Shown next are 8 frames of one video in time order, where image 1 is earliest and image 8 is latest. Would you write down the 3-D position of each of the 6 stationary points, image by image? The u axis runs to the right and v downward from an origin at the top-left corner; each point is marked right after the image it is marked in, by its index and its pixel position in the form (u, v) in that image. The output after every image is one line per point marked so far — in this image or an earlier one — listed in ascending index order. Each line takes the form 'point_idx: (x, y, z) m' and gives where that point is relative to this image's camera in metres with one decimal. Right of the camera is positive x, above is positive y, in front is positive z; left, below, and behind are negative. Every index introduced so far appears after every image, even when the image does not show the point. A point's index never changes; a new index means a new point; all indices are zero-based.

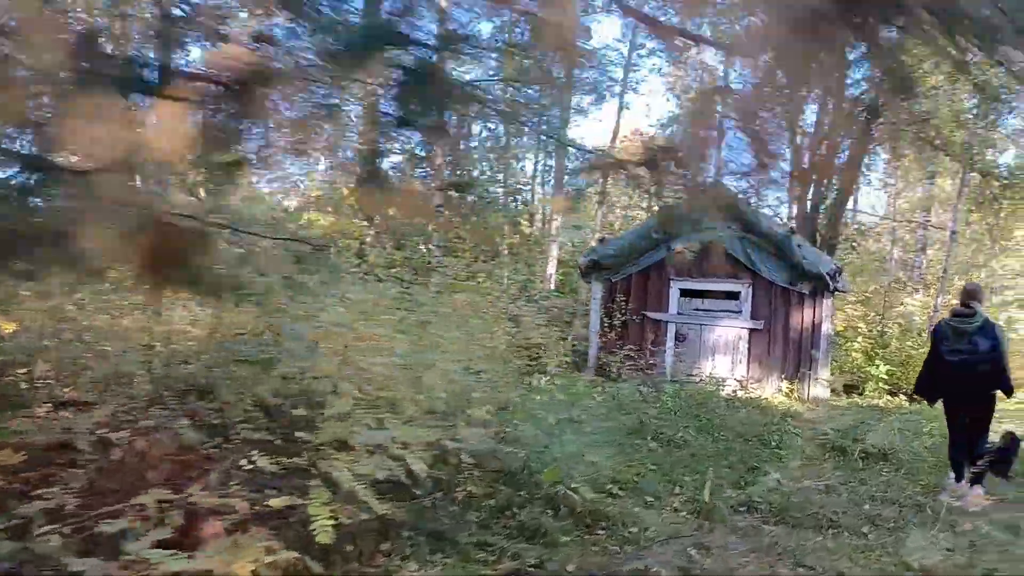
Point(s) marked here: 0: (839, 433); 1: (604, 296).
0: (+2.5, -1.1, +5.8) m
1: (+1.1, -0.1, +8.9) m
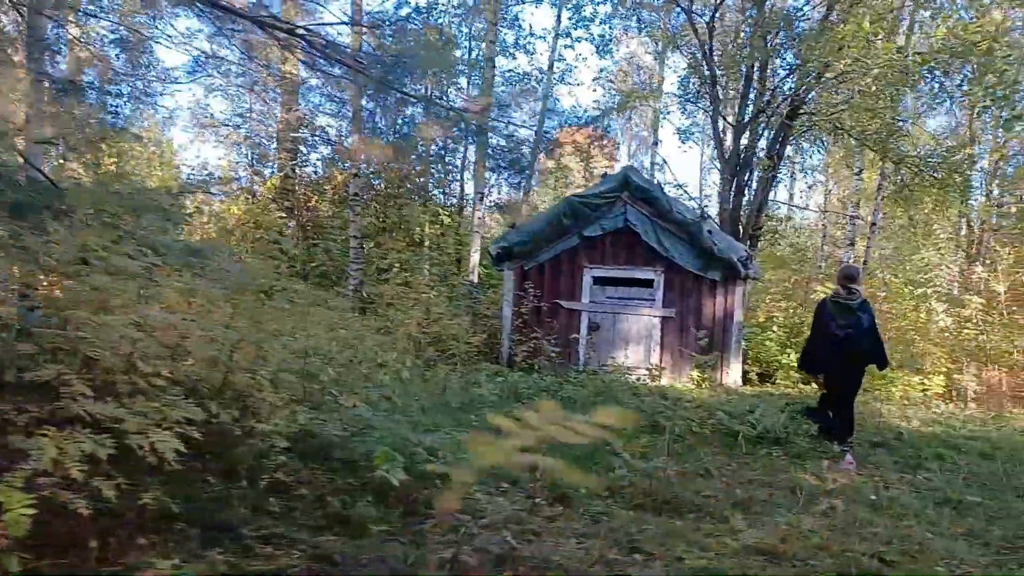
0: (+1.6, -1.0, +5.6) m
1: (0.0, 0.0, +8.6) m
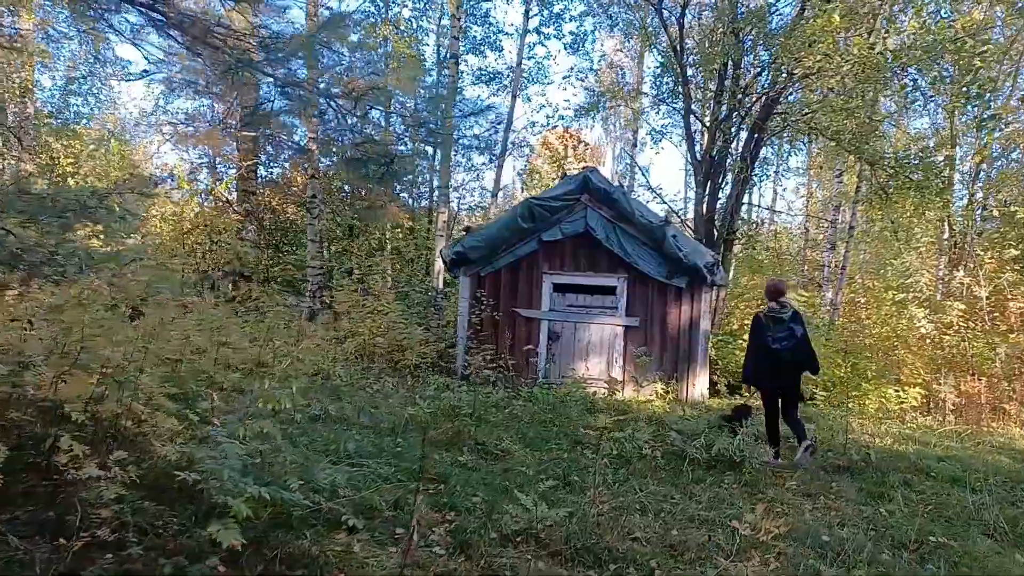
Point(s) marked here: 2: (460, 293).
0: (+1.2, -1.0, +5.1) m
1: (-0.5, 0.0, +8.2) m
2: (-0.6, -0.1, +8.2) m
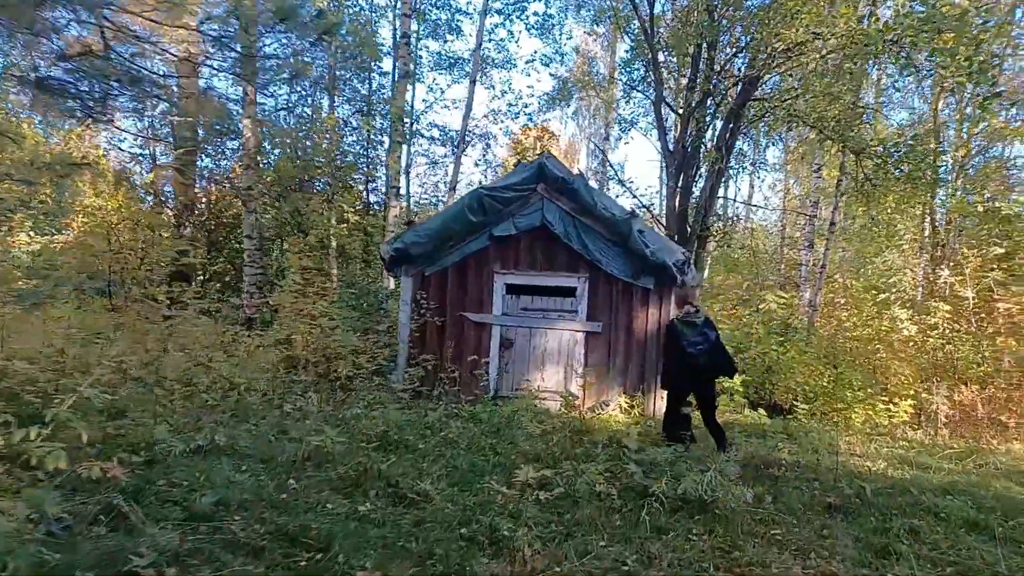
0: (+0.8, -1.1, +4.3) m
1: (-1.0, -0.1, +7.2) m
2: (-1.1, -0.1, +7.3) m
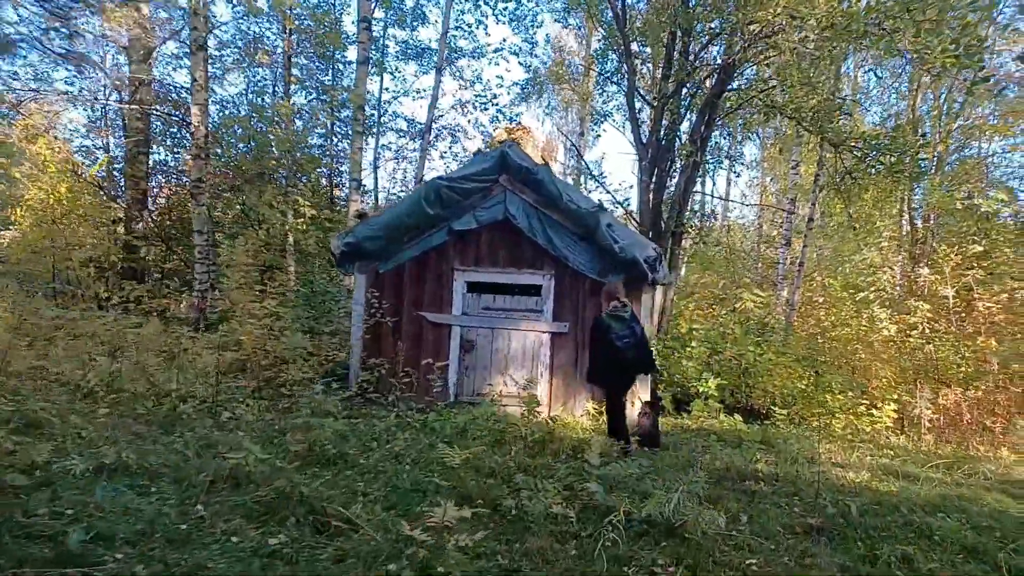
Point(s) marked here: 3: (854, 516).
0: (+0.5, -1.1, +3.8) m
1: (-1.3, 0.0, +6.7) m
2: (-1.4, -0.1, +6.8) m
3: (+1.8, -1.2, +3.9) m
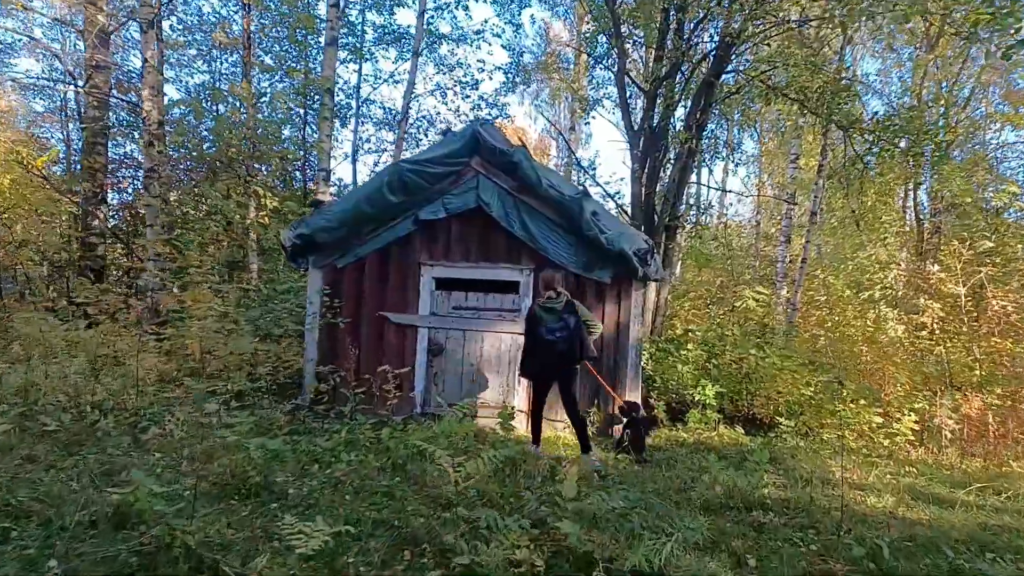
0: (+0.3, -1.0, +3.1) m
1: (-1.5, 0.0, +6.0) m
2: (-1.6, 0.0, +6.0) m
3: (+1.6, -1.2, +3.2) m
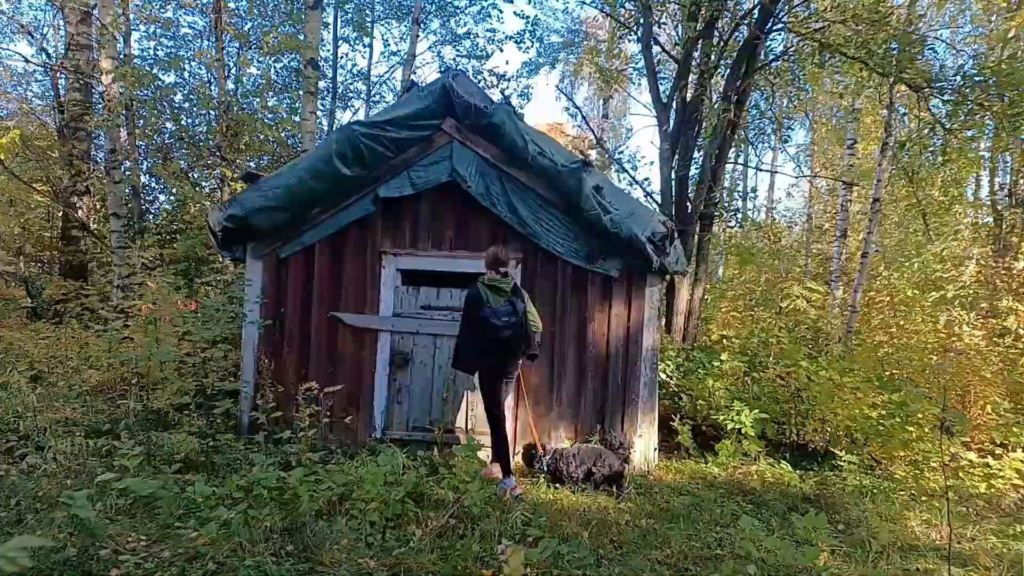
0: (0.0, -1.0, +1.9) m
1: (-1.6, 0.0, +4.9) m
2: (-1.7, 0.0, +4.9) m
3: (+1.3, -1.1, +1.9) m
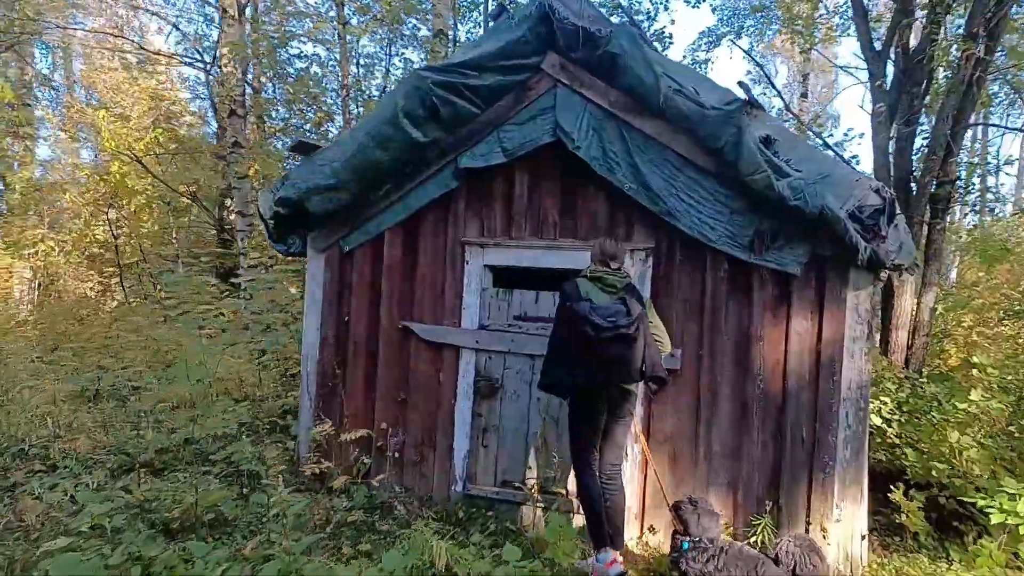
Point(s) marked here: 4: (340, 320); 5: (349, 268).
0: (-0.1, -1.0, +0.5) m
1: (-1.0, 0.0, +3.9) m
2: (-1.1, 0.0, +3.9) m
3: (+1.1, -1.1, +0.2) m
4: (-0.9, -0.1, +3.8) m
5: (-0.8, +0.1, +3.9) m
